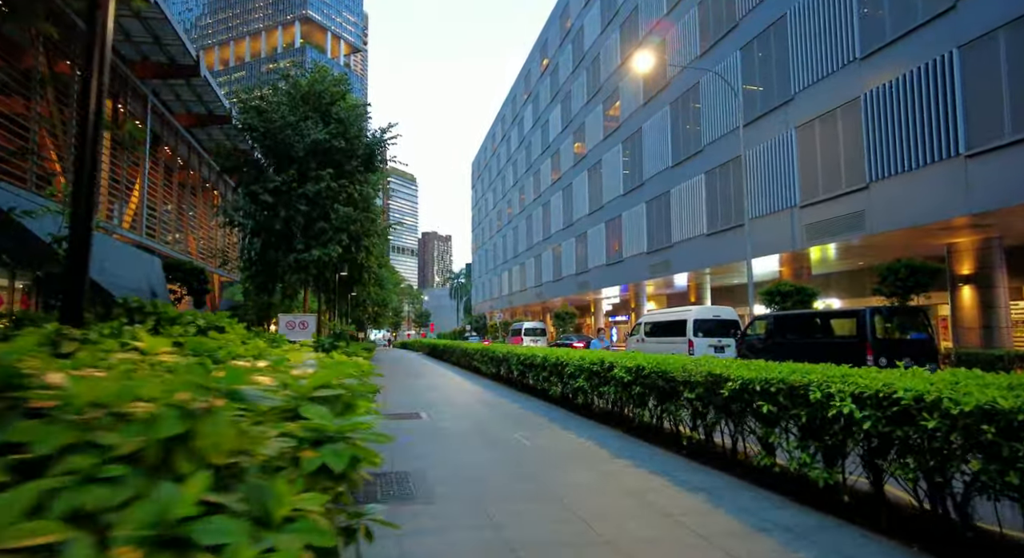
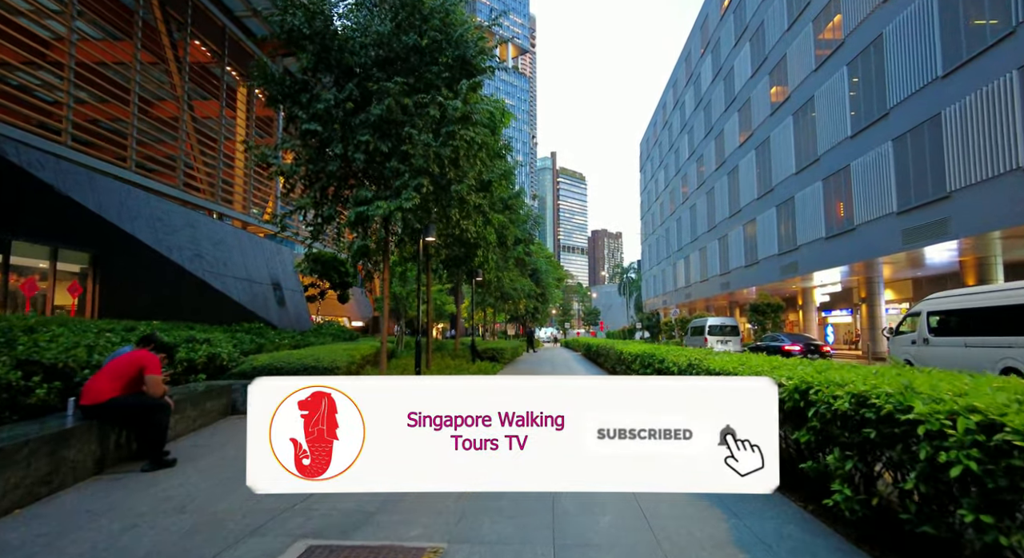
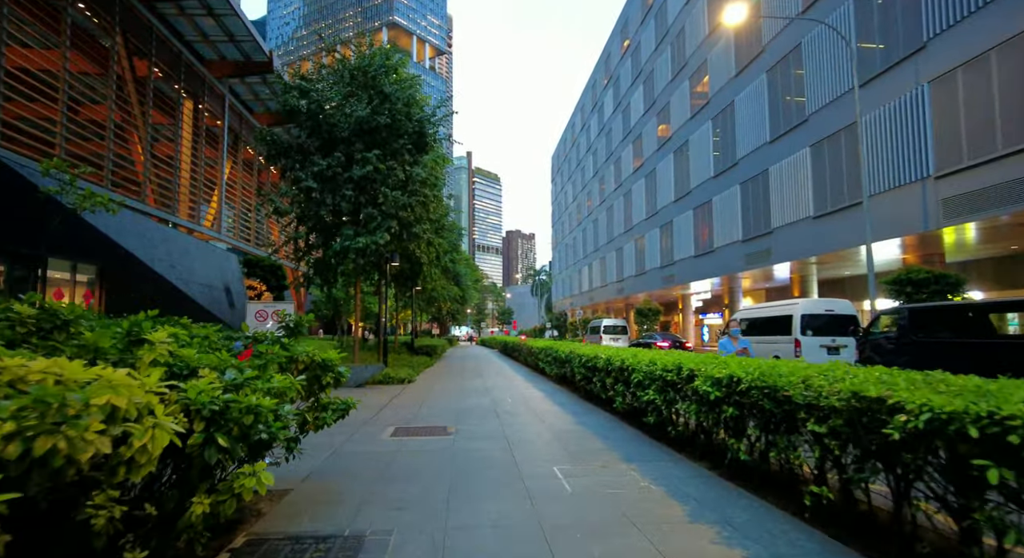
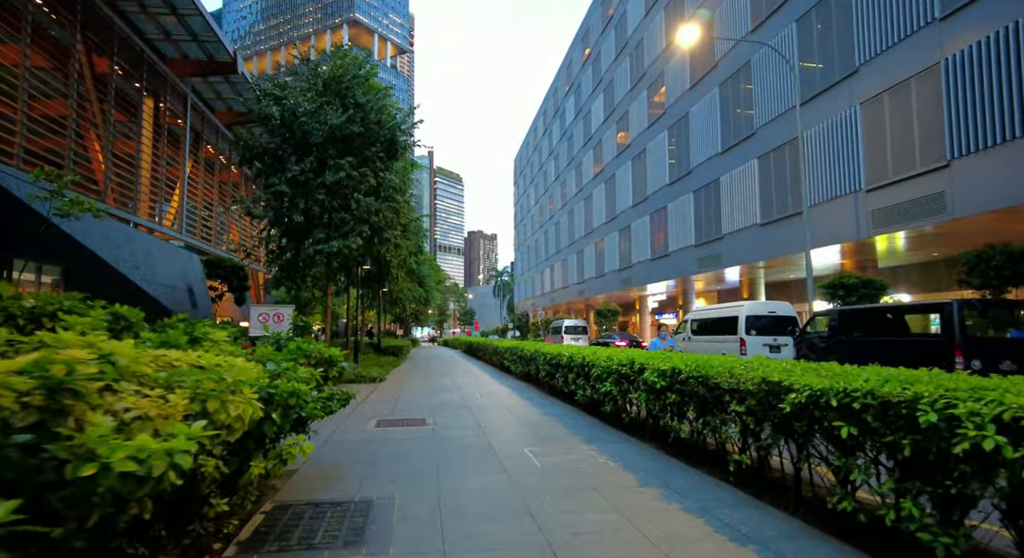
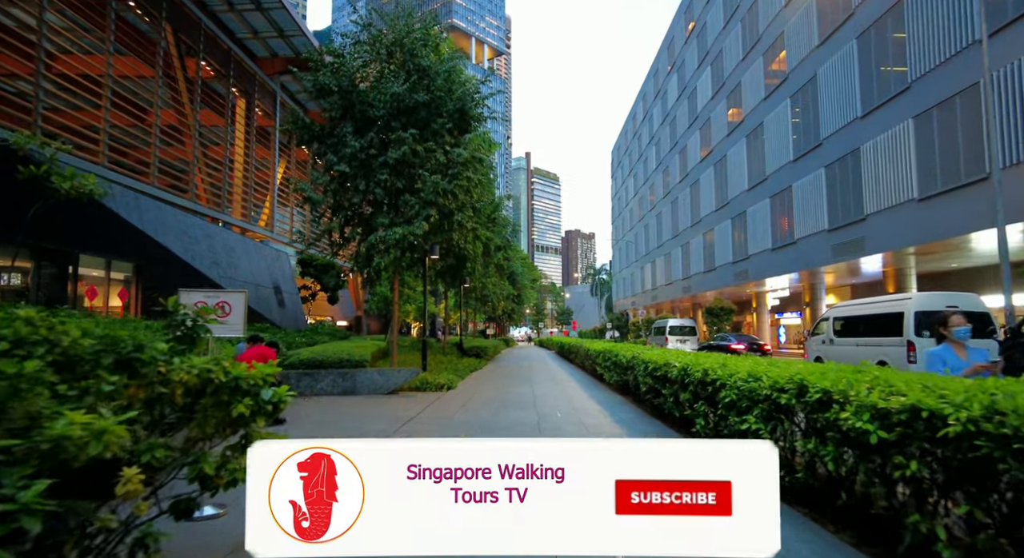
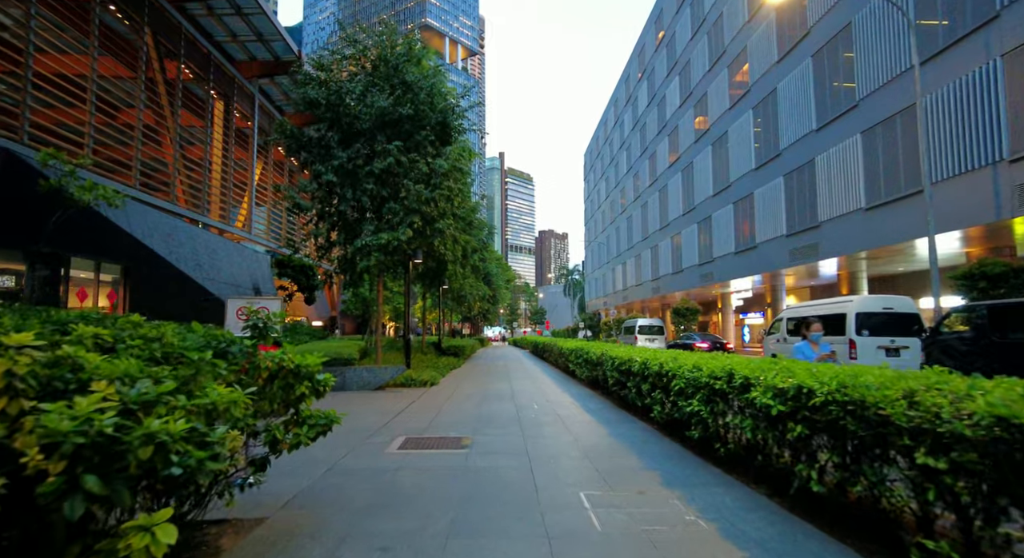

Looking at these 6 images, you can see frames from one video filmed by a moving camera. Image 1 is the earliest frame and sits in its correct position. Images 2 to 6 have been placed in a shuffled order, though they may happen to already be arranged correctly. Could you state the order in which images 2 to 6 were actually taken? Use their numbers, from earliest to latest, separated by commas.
4, 3, 6, 5, 2
